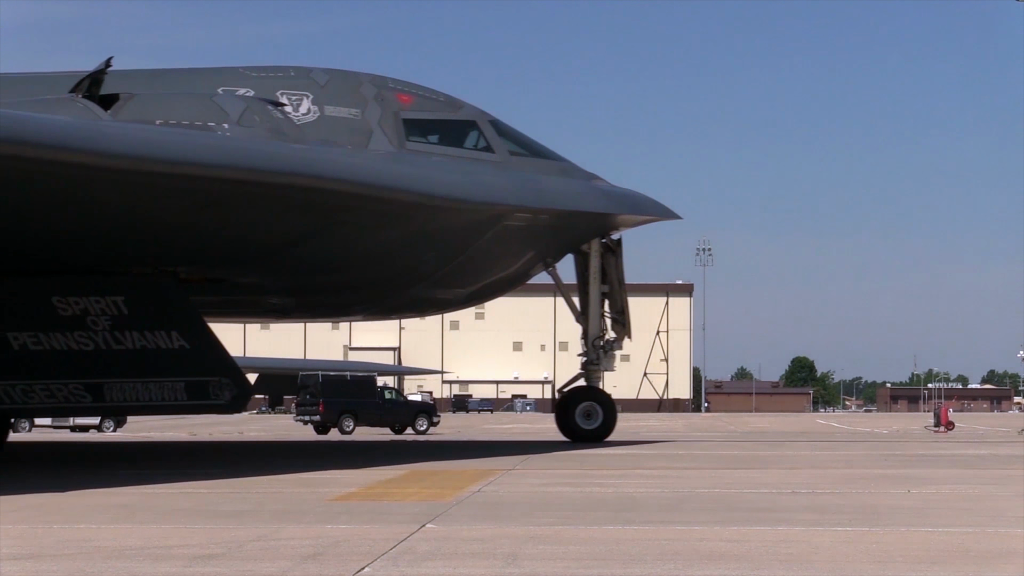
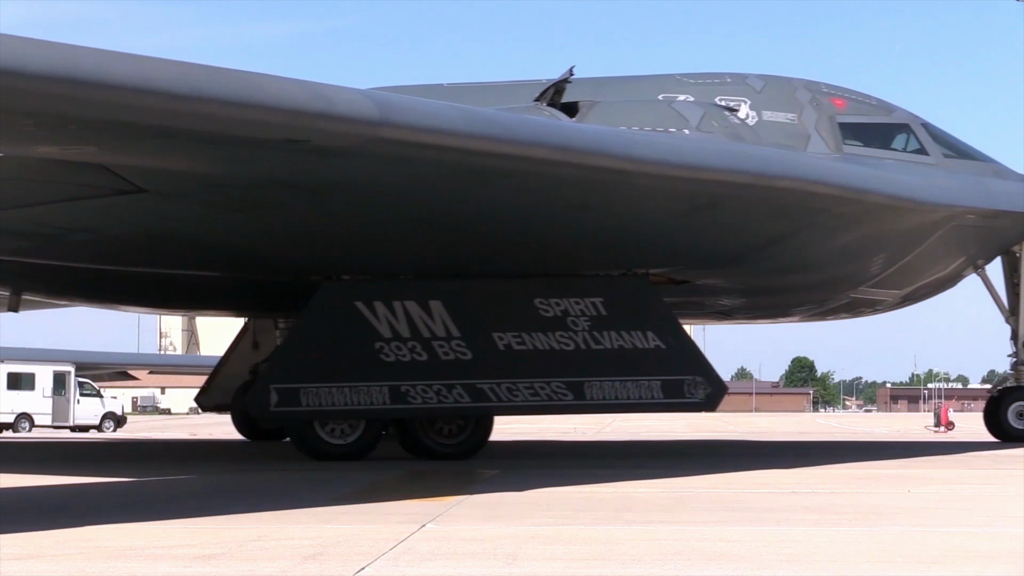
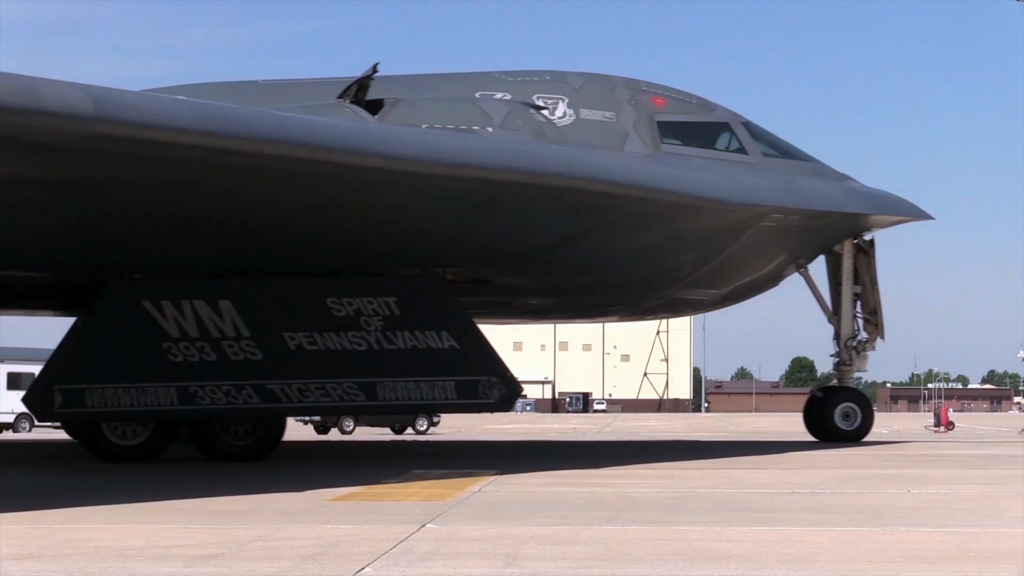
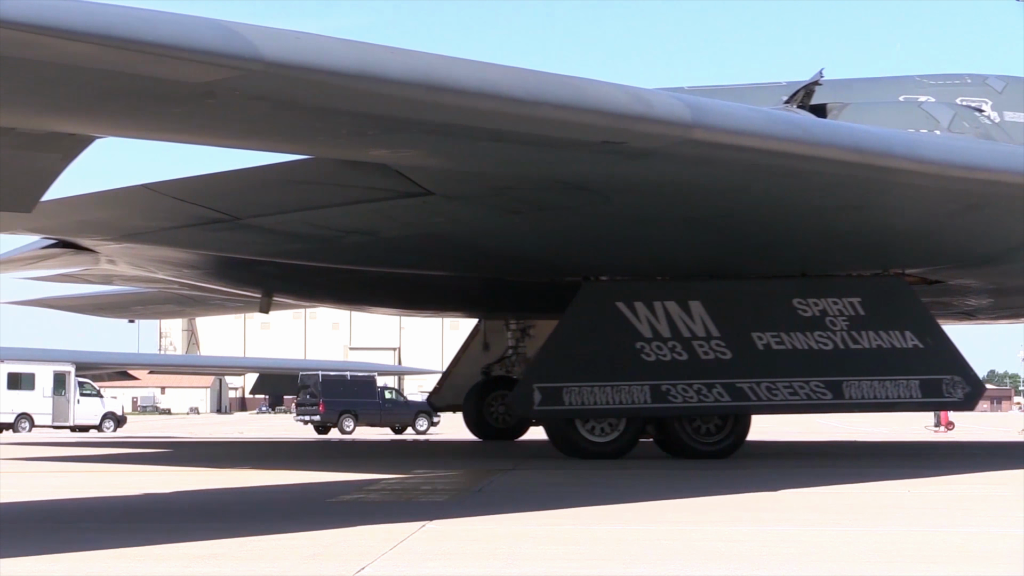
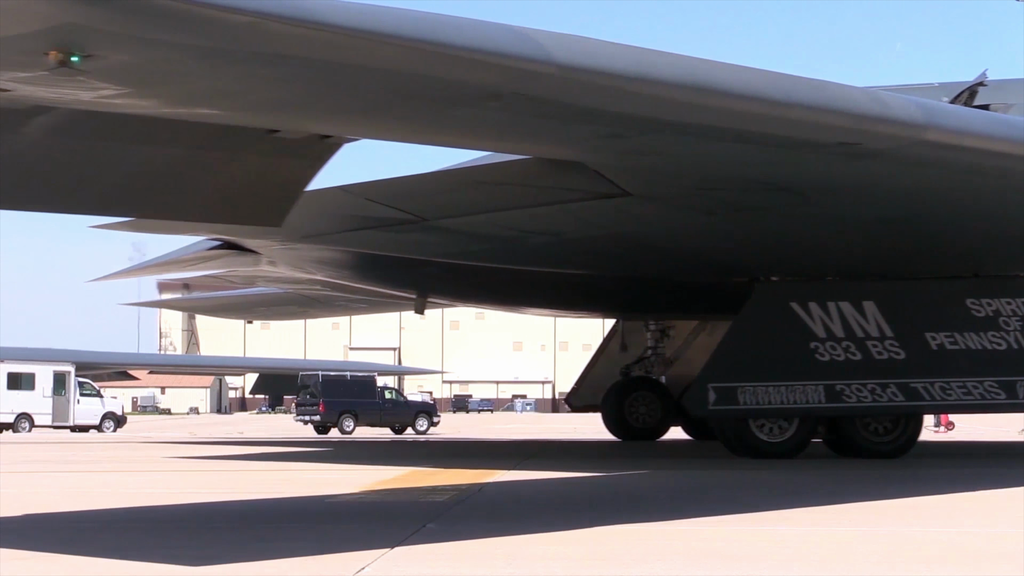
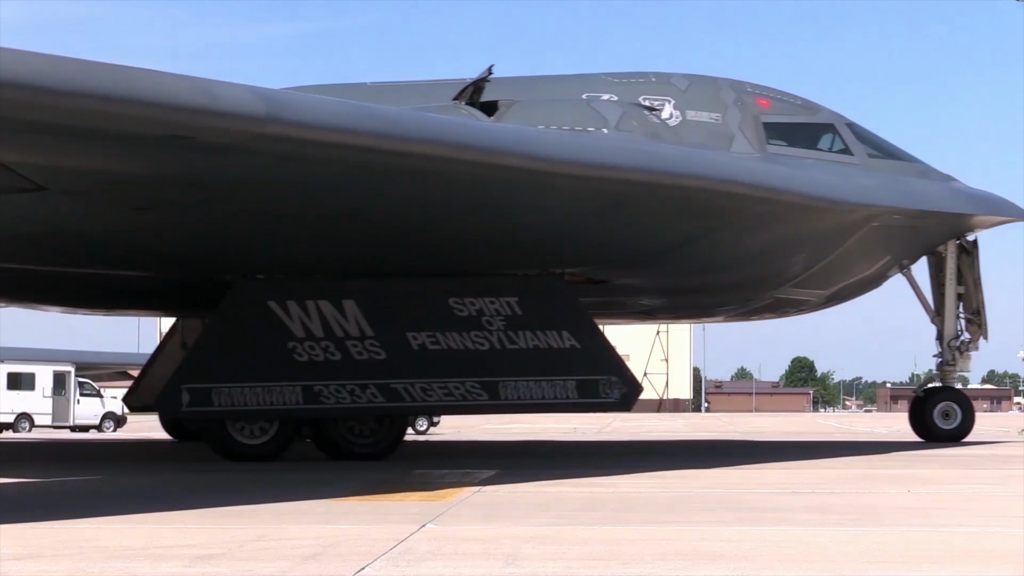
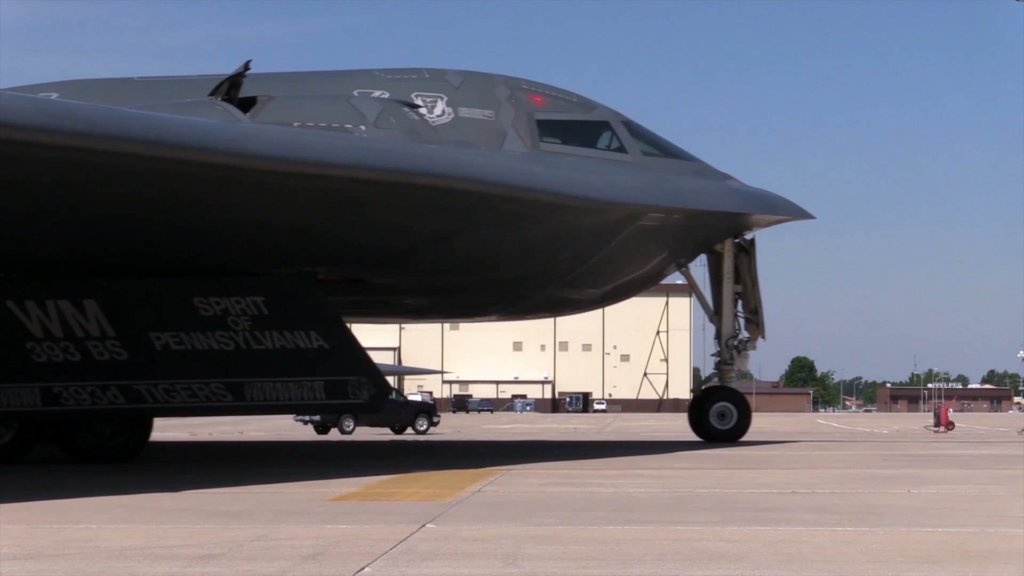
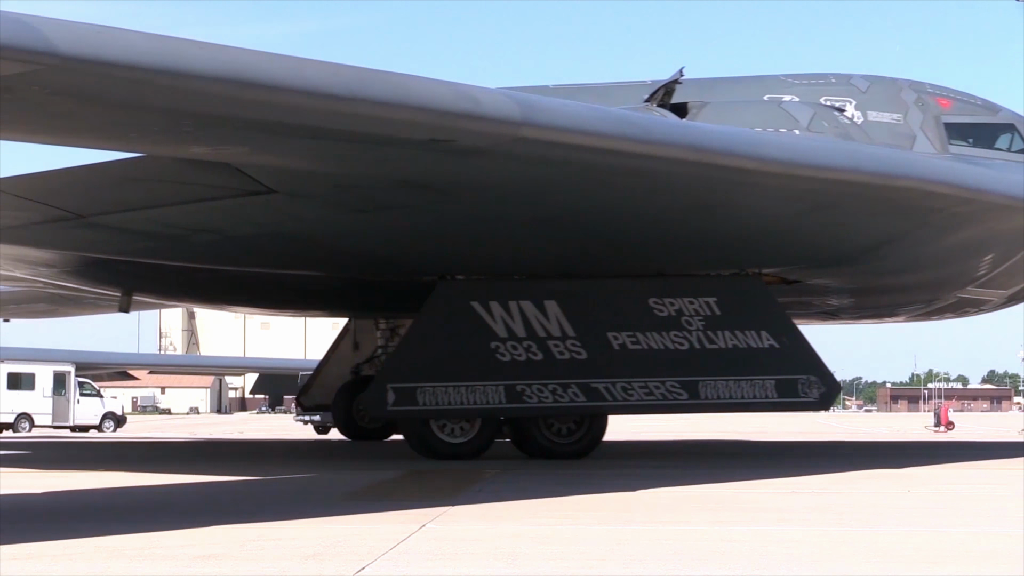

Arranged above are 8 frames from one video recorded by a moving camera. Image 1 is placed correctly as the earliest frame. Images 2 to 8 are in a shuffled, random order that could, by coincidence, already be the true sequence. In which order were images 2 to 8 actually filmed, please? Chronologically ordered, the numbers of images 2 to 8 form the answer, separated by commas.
7, 3, 6, 2, 8, 4, 5
